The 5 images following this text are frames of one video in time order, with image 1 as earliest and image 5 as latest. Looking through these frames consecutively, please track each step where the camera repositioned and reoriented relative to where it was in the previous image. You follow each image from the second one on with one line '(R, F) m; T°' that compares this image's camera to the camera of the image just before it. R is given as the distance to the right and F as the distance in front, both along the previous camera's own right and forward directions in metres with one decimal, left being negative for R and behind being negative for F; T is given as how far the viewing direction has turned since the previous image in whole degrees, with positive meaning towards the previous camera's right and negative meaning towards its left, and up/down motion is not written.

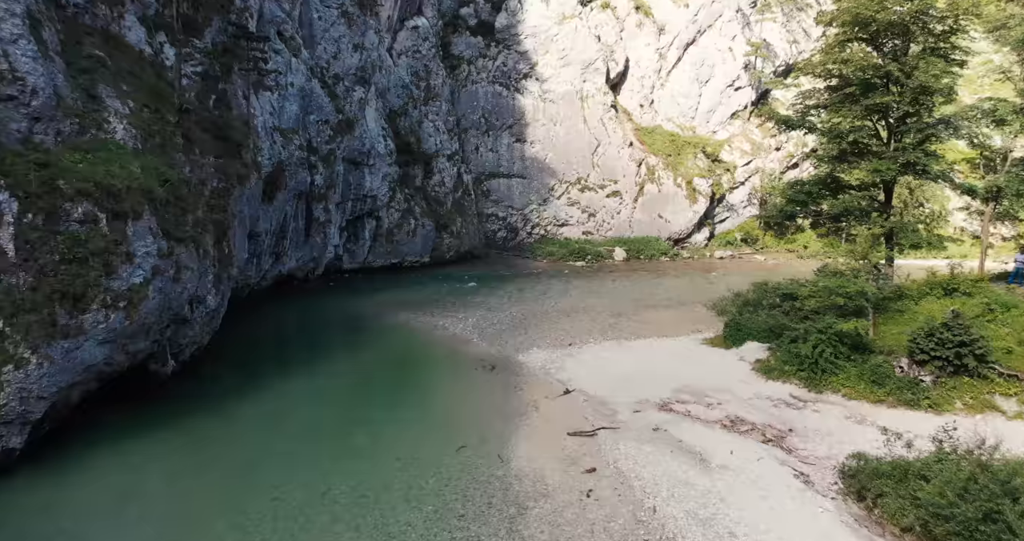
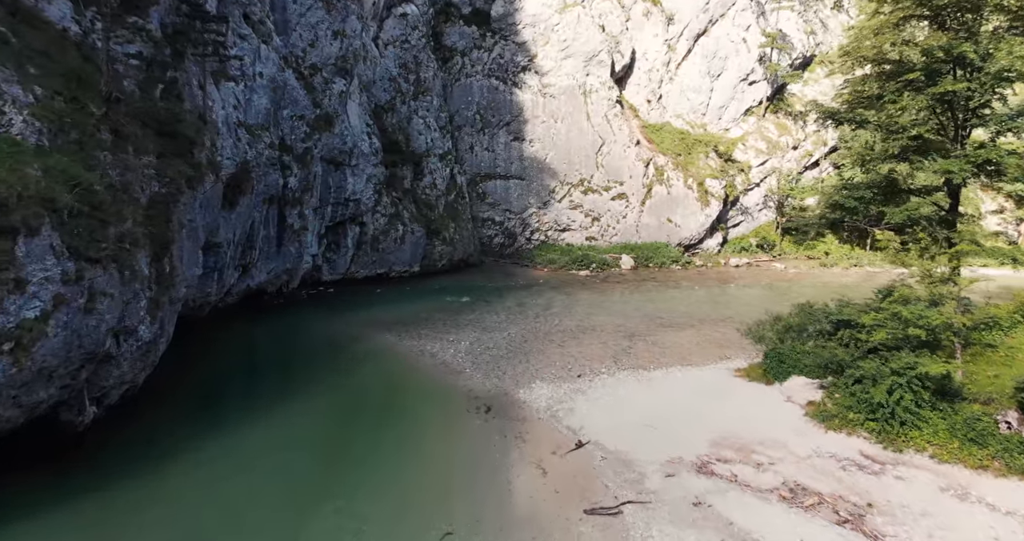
(-0.1, +3.1) m; 0°
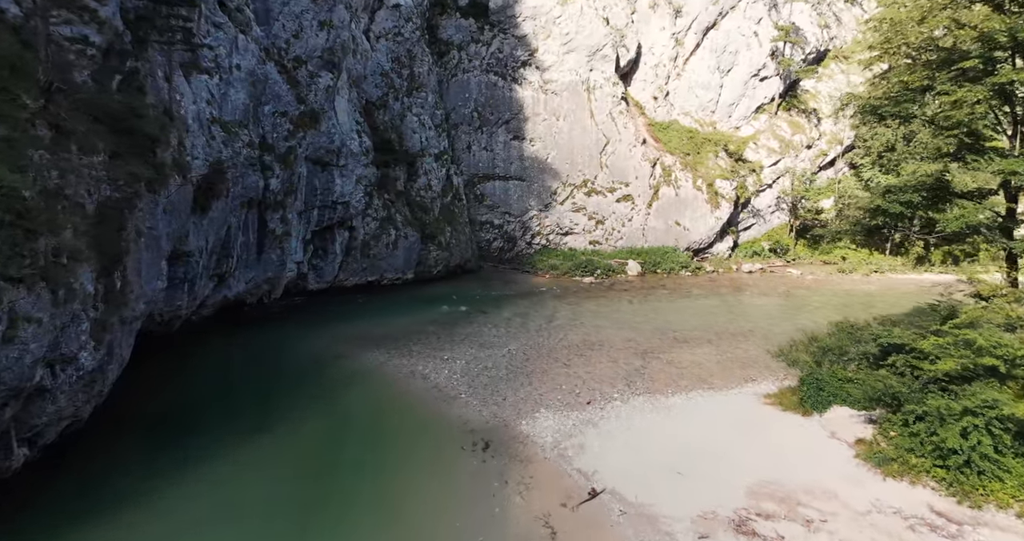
(-0.1, +2.0) m; 0°
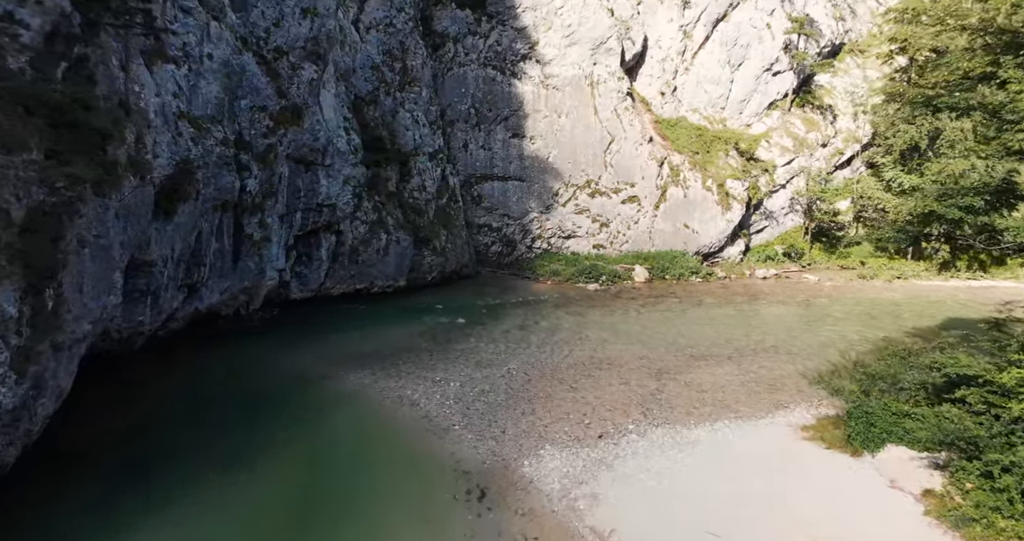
(0.0, +2.0) m; 0°
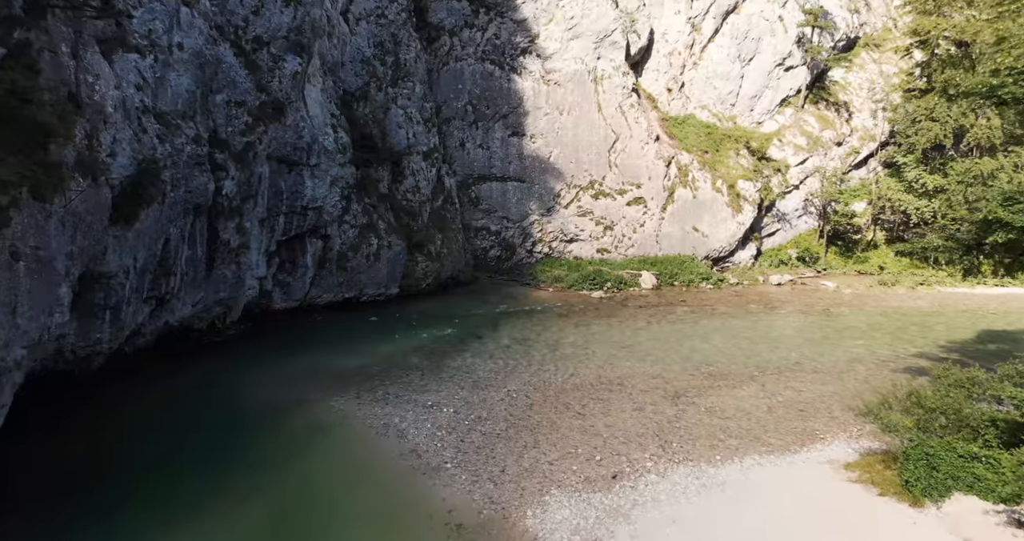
(0.0, +1.8) m; 0°
